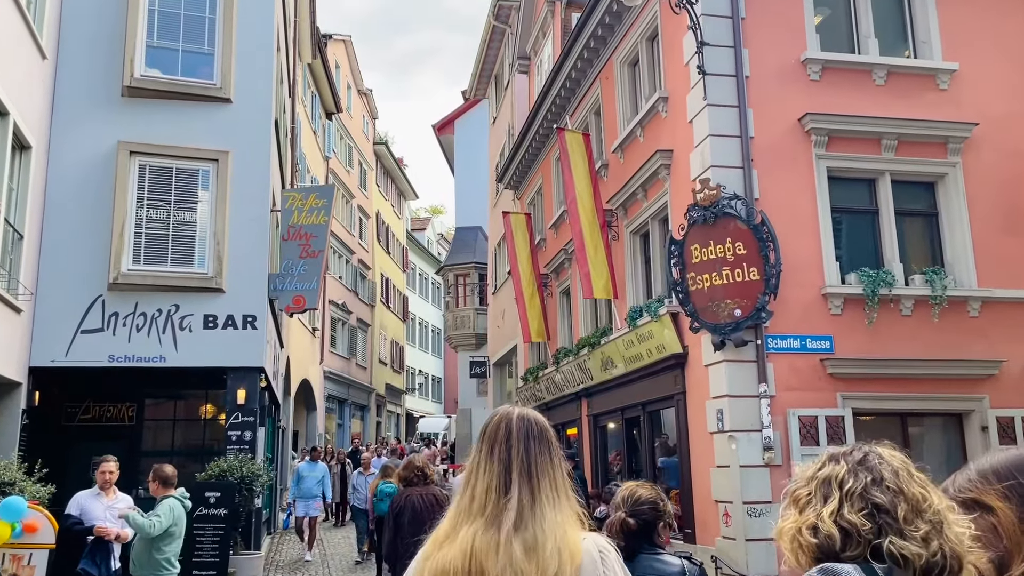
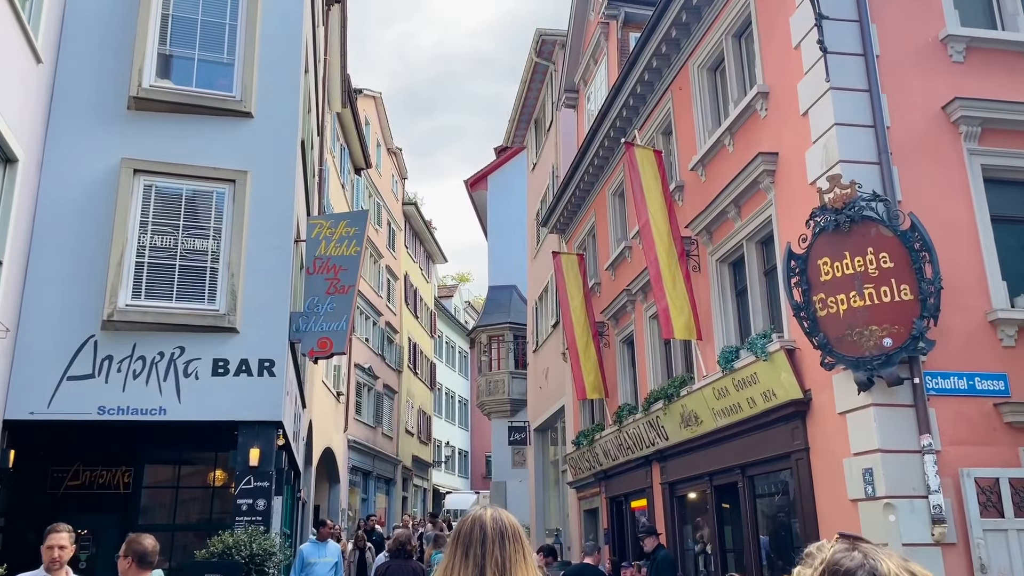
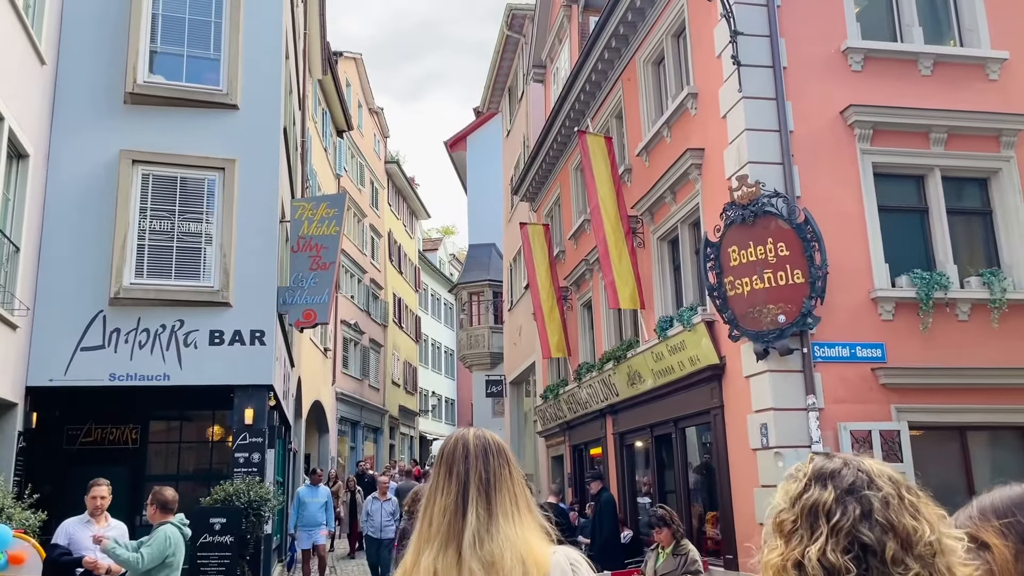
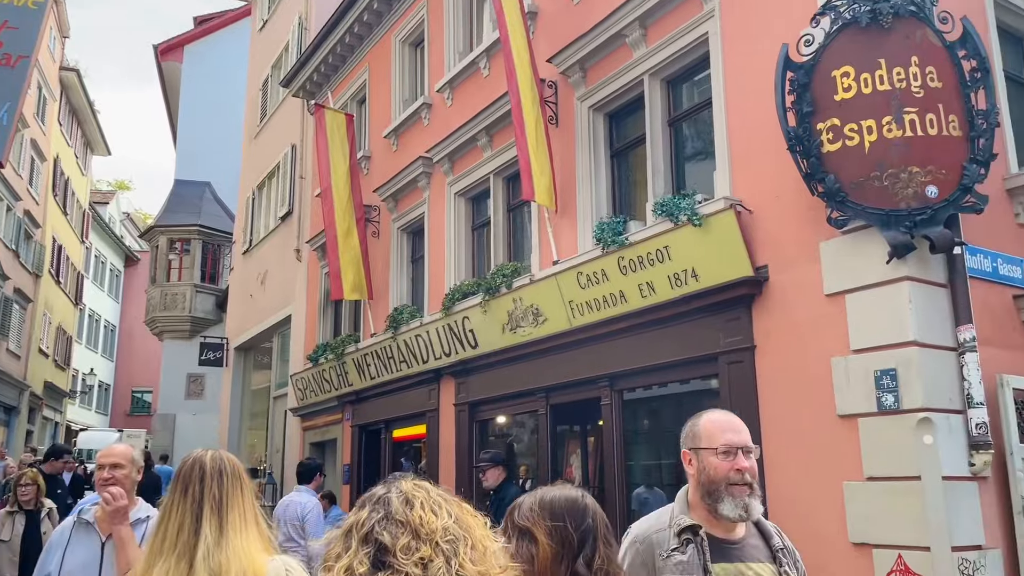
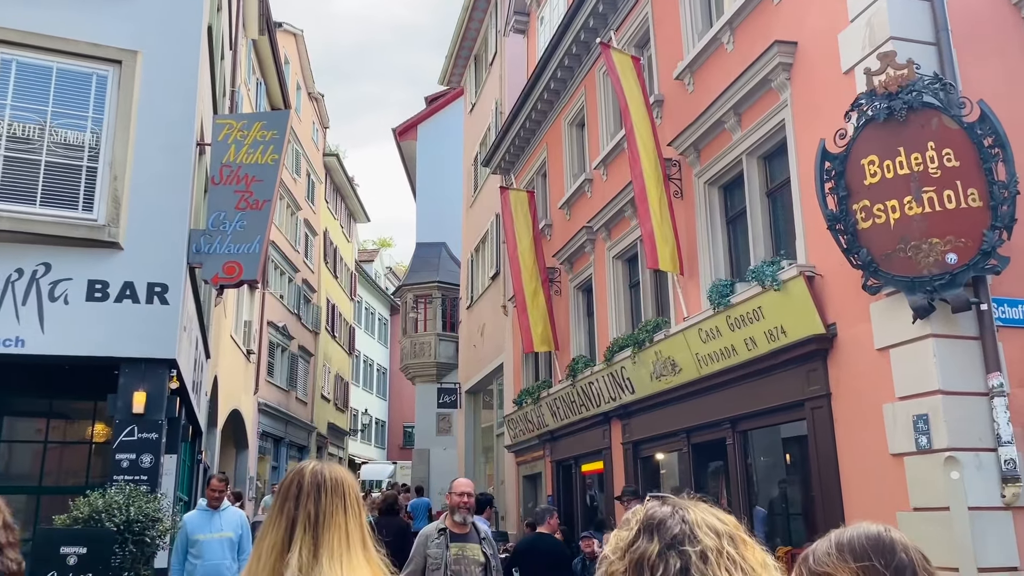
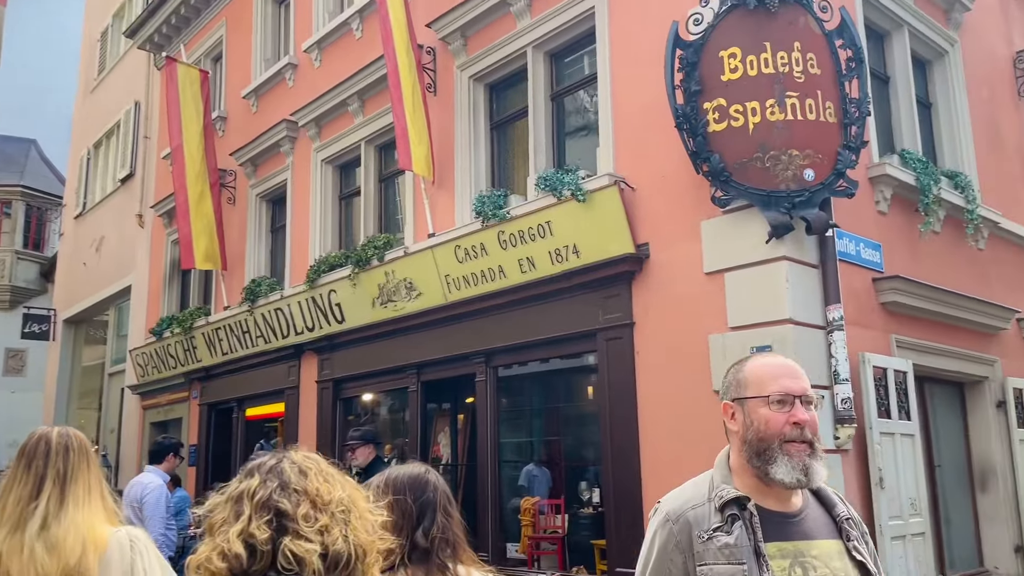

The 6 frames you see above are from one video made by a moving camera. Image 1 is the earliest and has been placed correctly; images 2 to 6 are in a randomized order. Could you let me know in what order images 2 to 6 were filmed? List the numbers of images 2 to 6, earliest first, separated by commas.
3, 2, 5, 4, 6
